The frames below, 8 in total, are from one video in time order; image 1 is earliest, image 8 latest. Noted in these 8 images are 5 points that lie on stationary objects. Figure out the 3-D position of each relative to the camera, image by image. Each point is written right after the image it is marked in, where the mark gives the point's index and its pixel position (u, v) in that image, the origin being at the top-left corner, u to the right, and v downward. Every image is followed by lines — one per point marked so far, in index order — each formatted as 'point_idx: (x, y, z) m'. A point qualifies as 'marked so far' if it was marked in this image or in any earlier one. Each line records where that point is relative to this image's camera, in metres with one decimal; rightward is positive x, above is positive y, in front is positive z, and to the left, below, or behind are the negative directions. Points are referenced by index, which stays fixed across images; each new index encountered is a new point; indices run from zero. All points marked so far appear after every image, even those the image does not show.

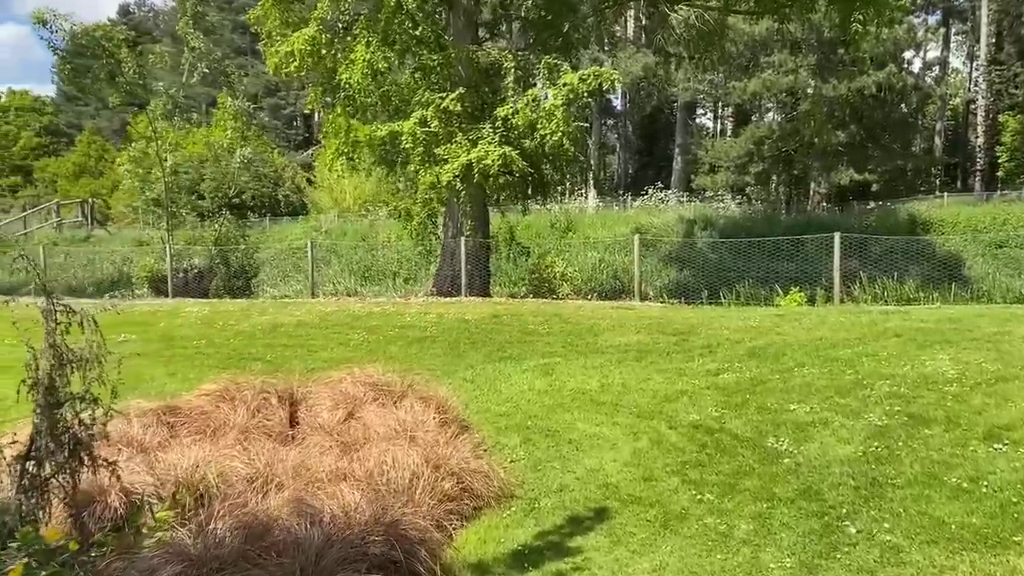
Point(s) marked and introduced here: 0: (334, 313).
0: (-2.3, -0.3, +11.5) m
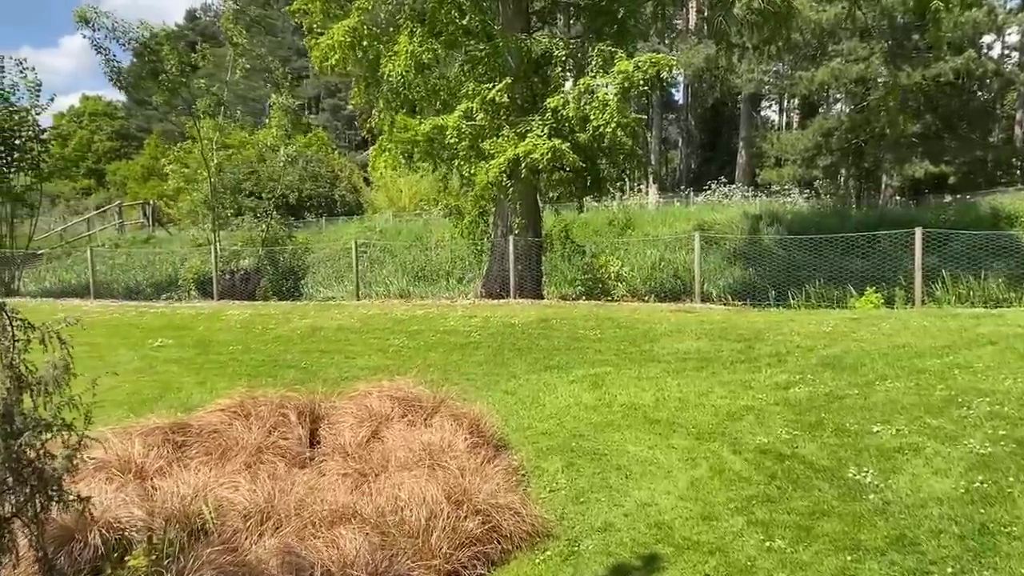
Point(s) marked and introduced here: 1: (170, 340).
0: (-1.7, -0.4, +11.0) m
1: (-4.0, -0.6, +10.3) m
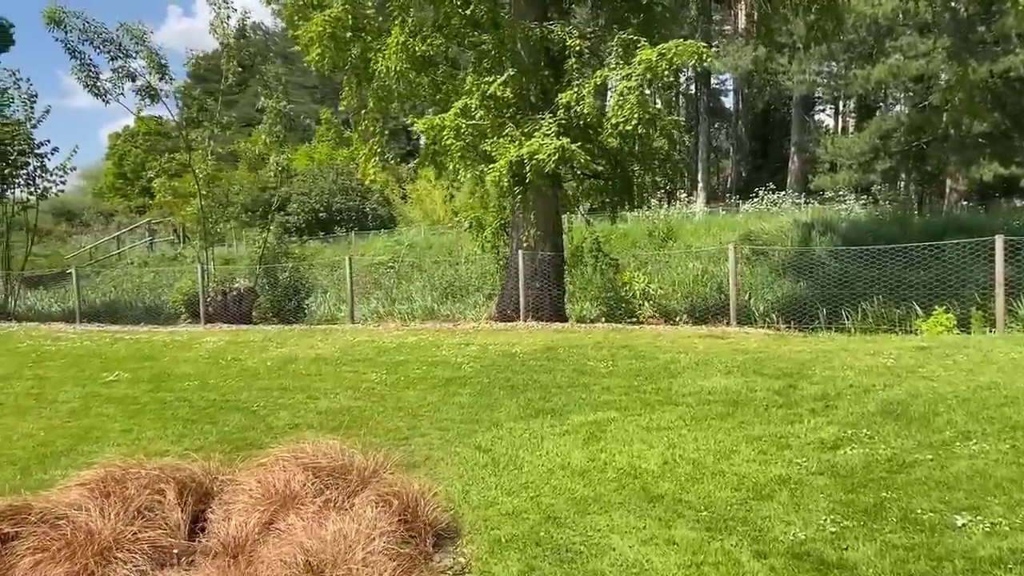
0: (-1.6, -0.6, +9.6) m
1: (-4.0, -0.9, +9.1) m
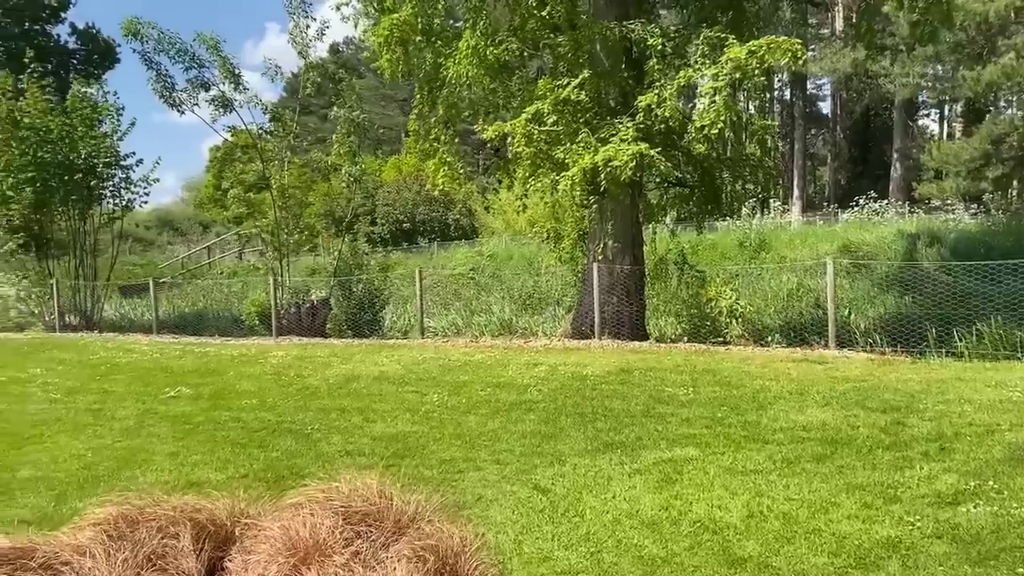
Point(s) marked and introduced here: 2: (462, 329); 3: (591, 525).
0: (-0.9, -0.8, +9.1) m
1: (-3.3, -1.0, +8.9) m
2: (-0.6, -0.6, +12.9) m
3: (+0.4, -1.2, +4.5) m
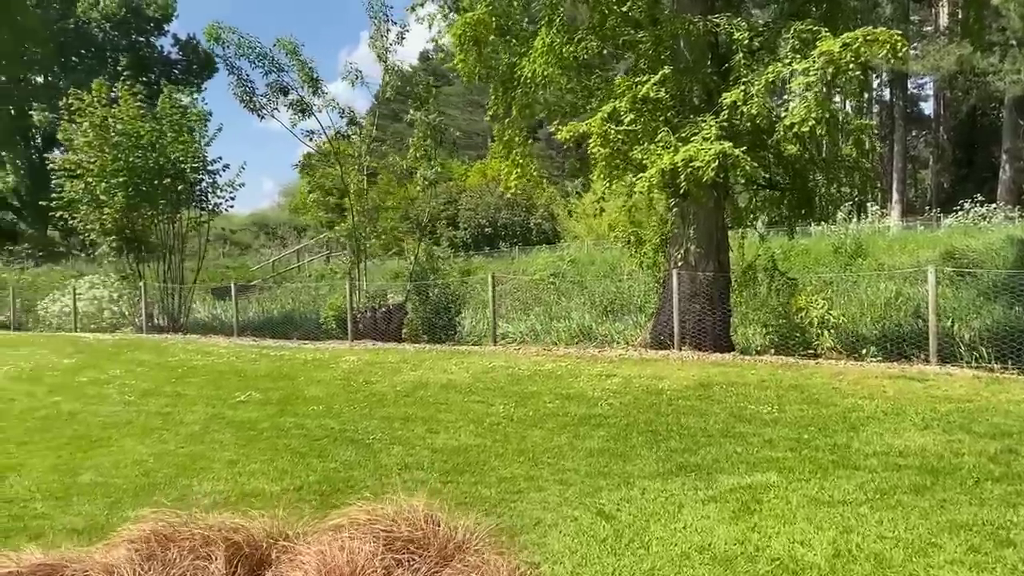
0: (-0.1, -0.8, +8.8) m
1: (-2.5, -1.1, +8.8) m
2: (+0.5, -0.7, +12.5) m
3: (+0.7, -1.3, +4.1) m
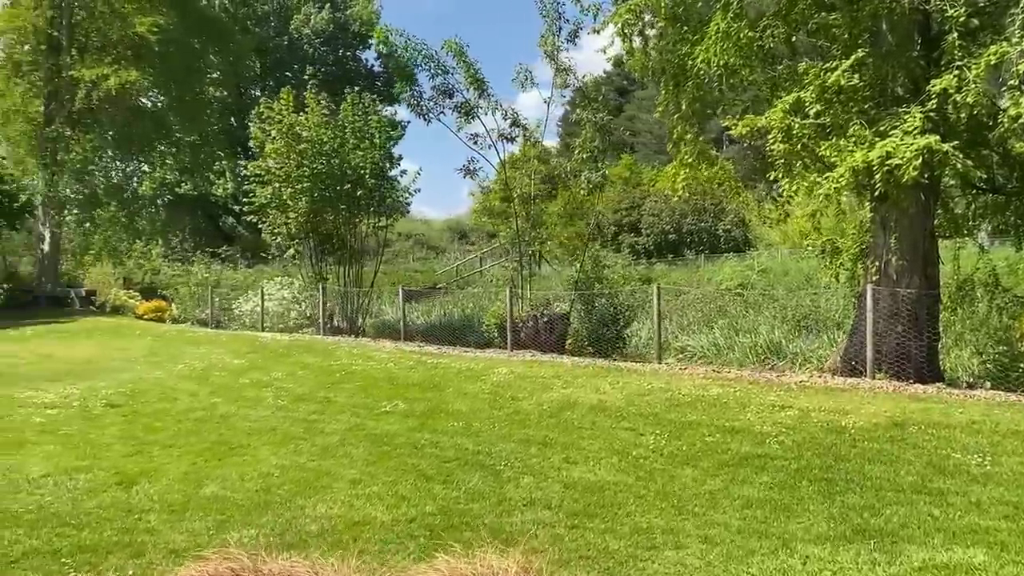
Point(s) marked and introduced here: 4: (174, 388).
0: (+1.3, -1.0, +8.0) m
1: (-1.1, -1.1, +8.5) m
2: (+2.7, -0.8, +11.5) m
3: (+1.1, -1.3, +3.2) m
4: (-3.7, -1.1, +9.6) m
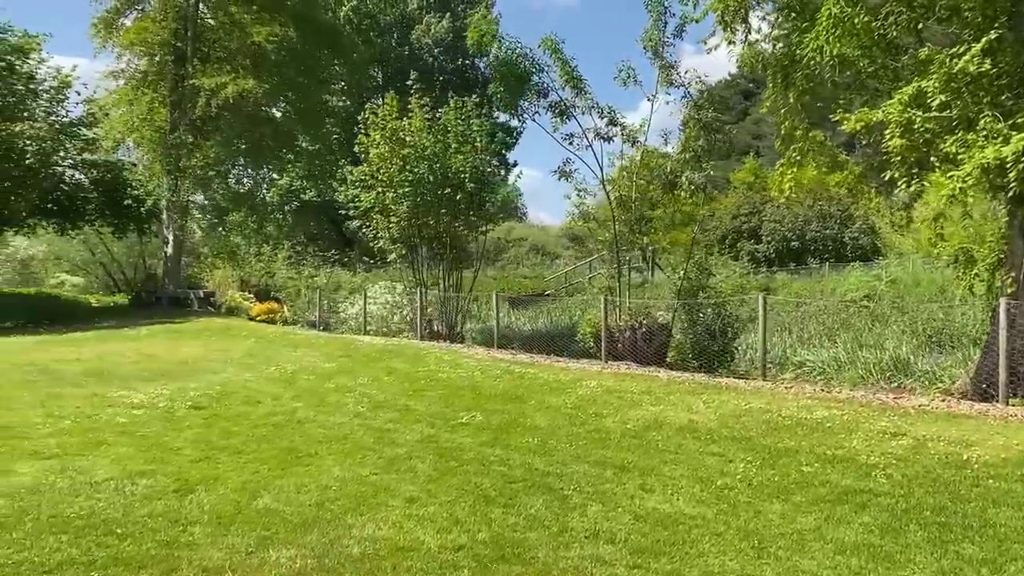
0: (+2.0, -1.0, +7.3) m
1: (-0.3, -1.2, +8.1) m
2: (+3.8, -1.0, +10.5) m
3: (+1.1, -1.4, +2.6) m
4: (-2.7, -1.1, +9.6) m
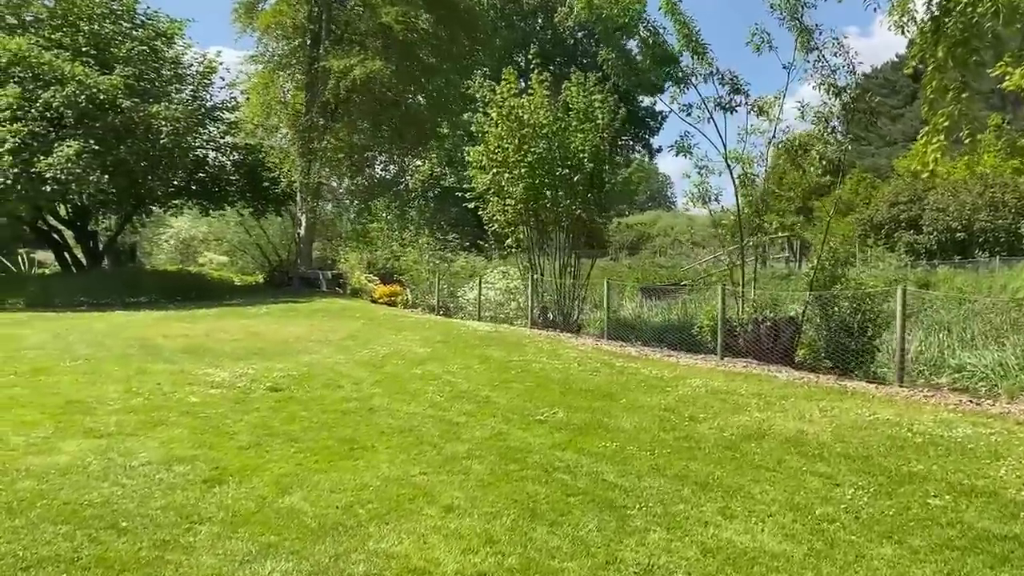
0: (+2.5, -1.0, +6.1) m
1: (+0.4, -1.0, +7.3) m
2: (+4.9, -0.9, +9.0) m
3: (+0.9, -1.3, +1.6) m
4: (-1.7, -0.9, +9.2) m
